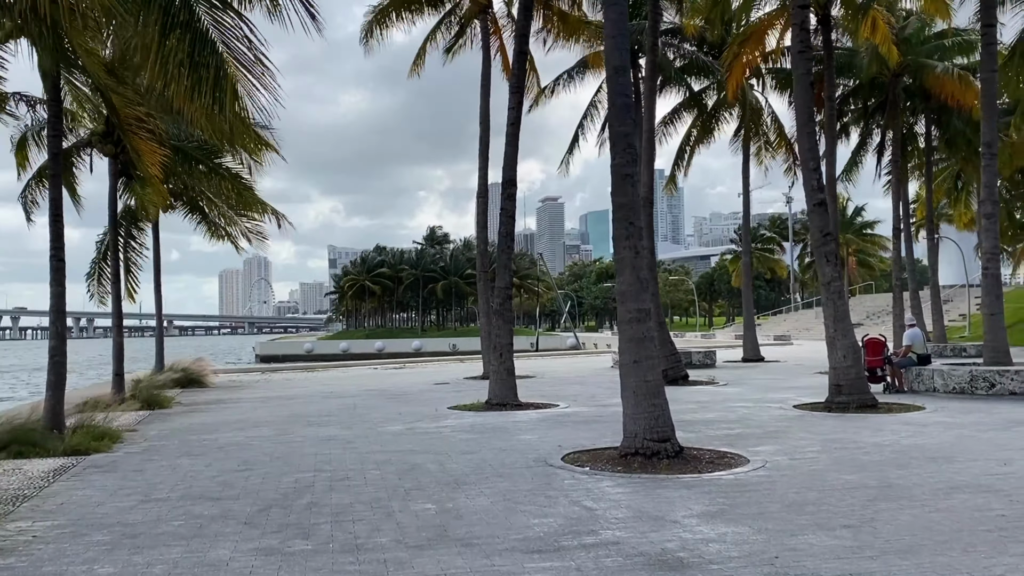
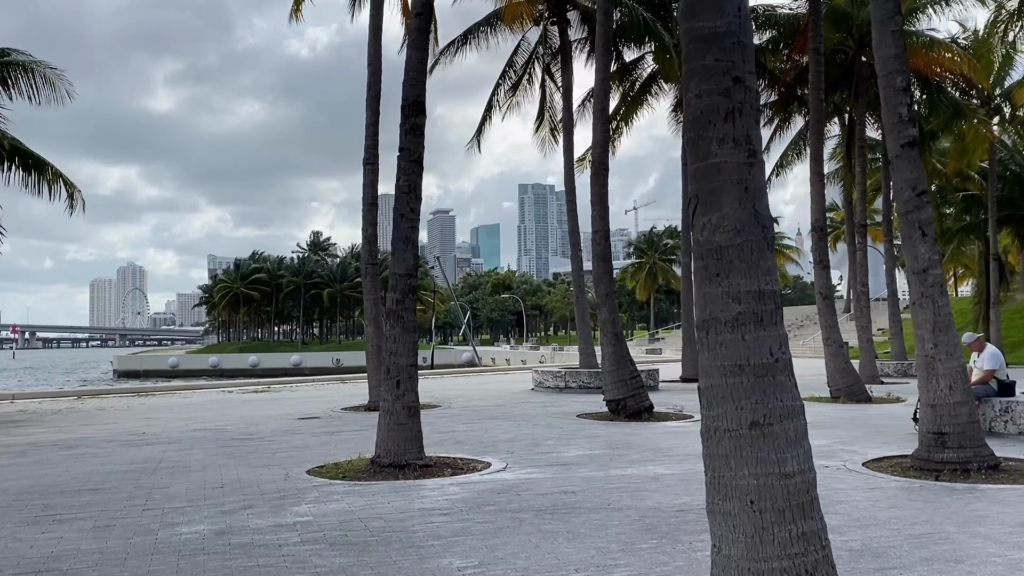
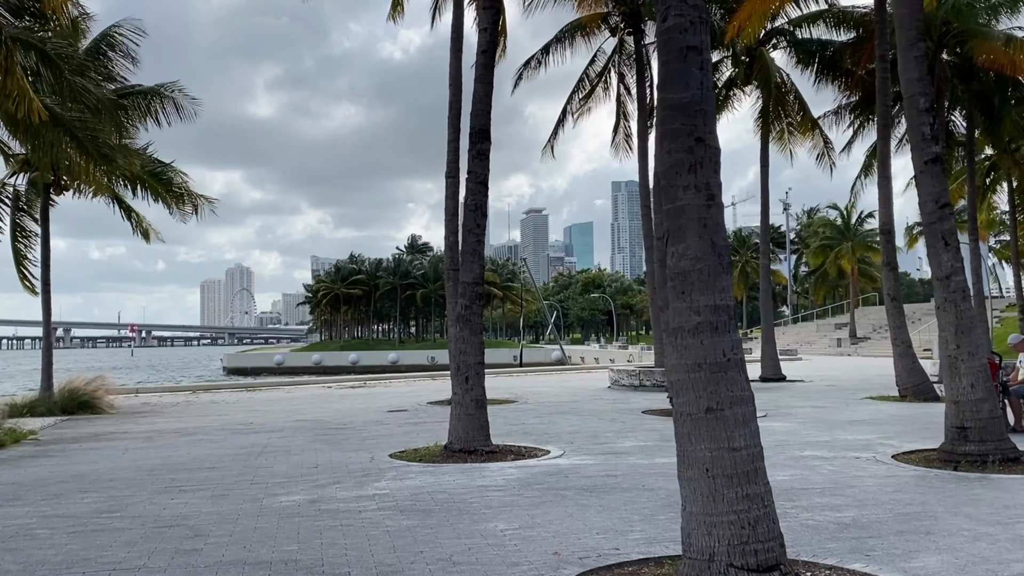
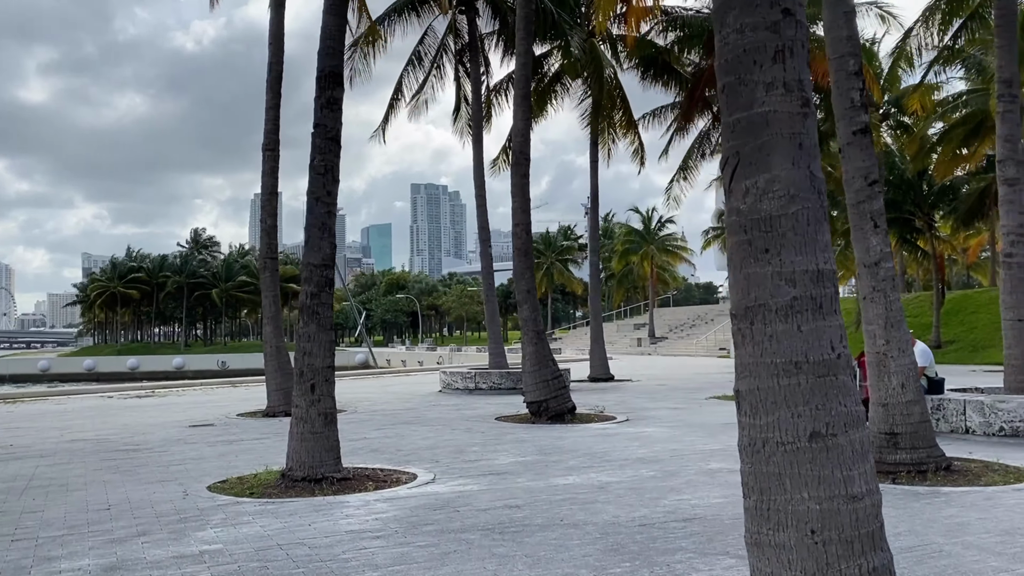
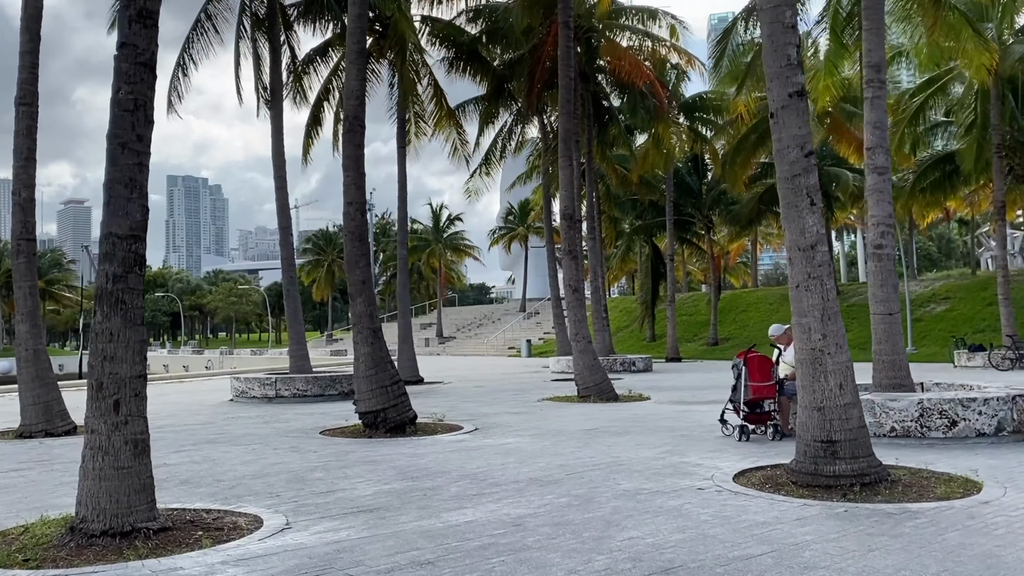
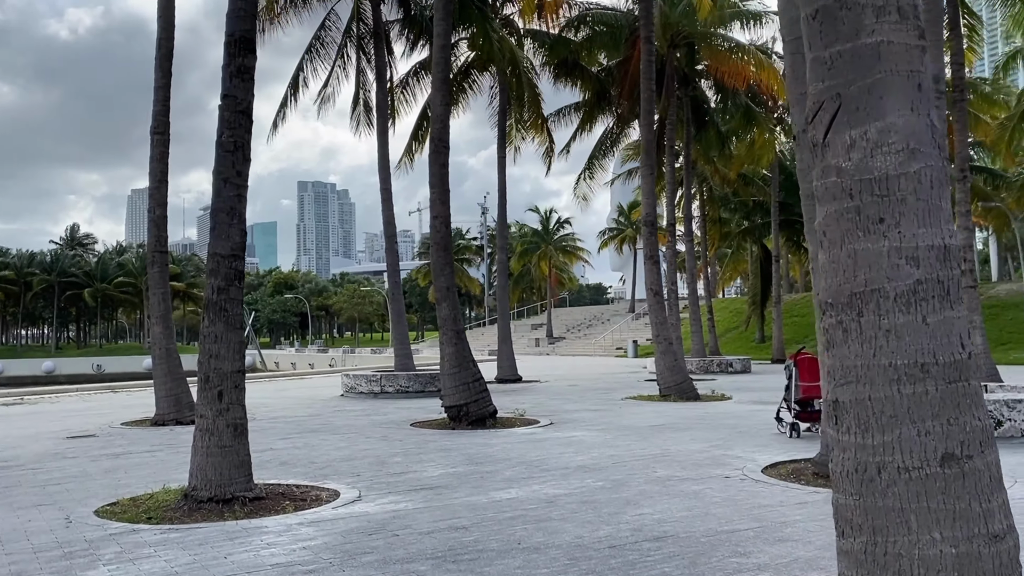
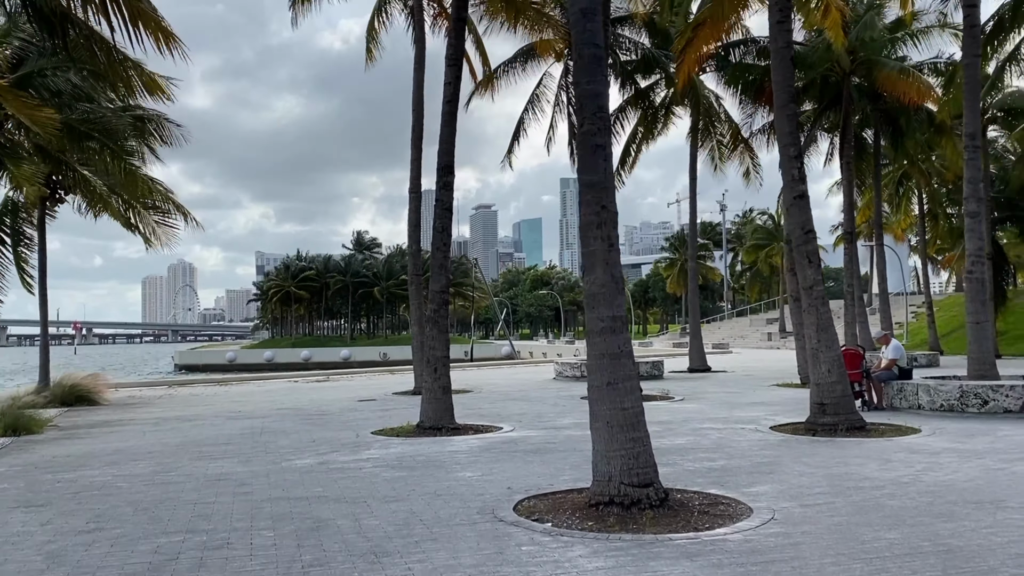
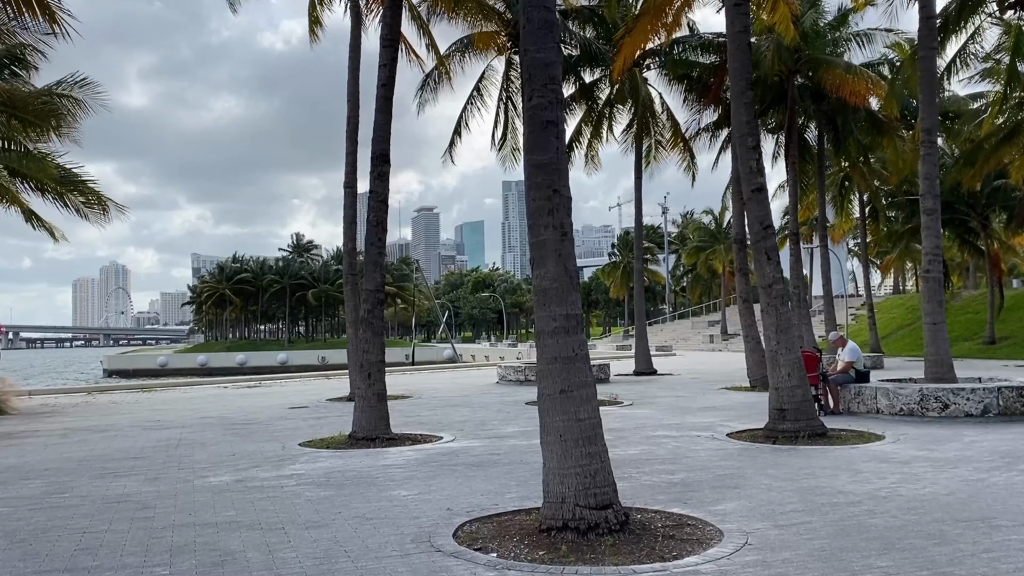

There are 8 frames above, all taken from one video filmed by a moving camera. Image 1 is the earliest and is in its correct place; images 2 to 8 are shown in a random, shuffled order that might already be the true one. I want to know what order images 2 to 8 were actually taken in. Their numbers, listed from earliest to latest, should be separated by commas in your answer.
7, 8, 3, 2, 4, 6, 5
